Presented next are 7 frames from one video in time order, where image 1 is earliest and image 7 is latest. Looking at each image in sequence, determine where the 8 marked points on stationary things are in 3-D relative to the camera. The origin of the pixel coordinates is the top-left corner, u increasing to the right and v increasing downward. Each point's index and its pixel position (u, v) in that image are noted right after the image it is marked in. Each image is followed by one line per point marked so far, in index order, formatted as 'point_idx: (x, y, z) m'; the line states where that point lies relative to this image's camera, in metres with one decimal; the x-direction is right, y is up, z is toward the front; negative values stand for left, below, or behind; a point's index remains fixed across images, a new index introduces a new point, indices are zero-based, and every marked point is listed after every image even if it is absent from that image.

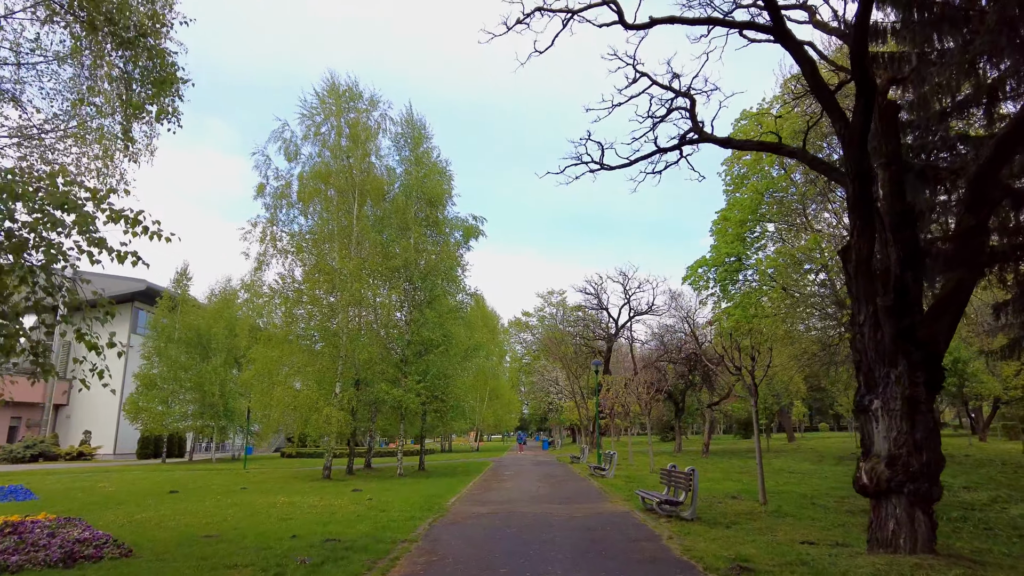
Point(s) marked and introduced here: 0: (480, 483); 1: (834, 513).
0: (-0.9, -5.6, +16.7) m
1: (+5.5, -3.8, +9.9) m
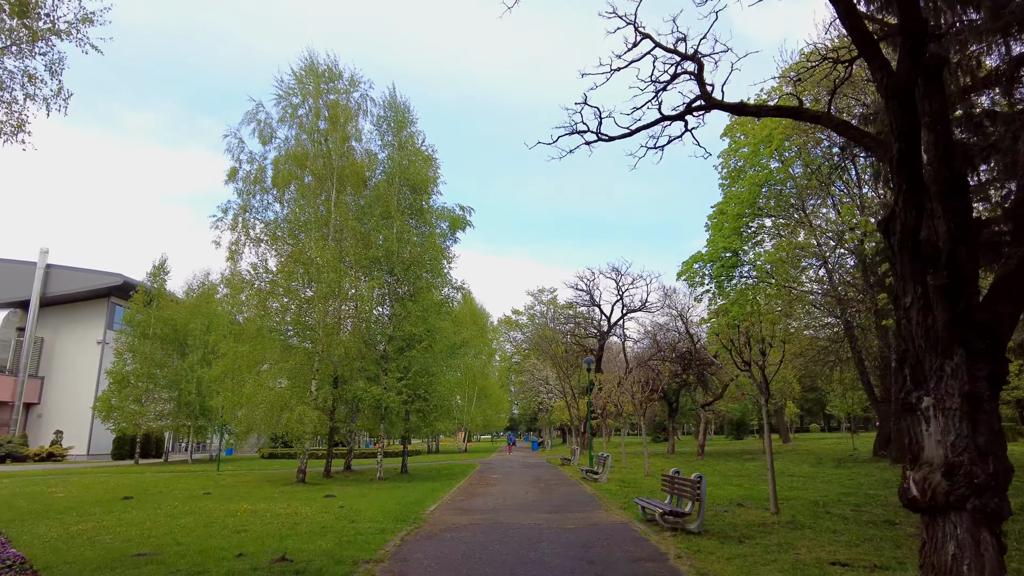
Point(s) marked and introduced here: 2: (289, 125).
0: (-1.3, -5.4, +15.6) m
1: (+5.3, -3.6, +8.9) m
2: (-7.5, +5.5, +19.5) m
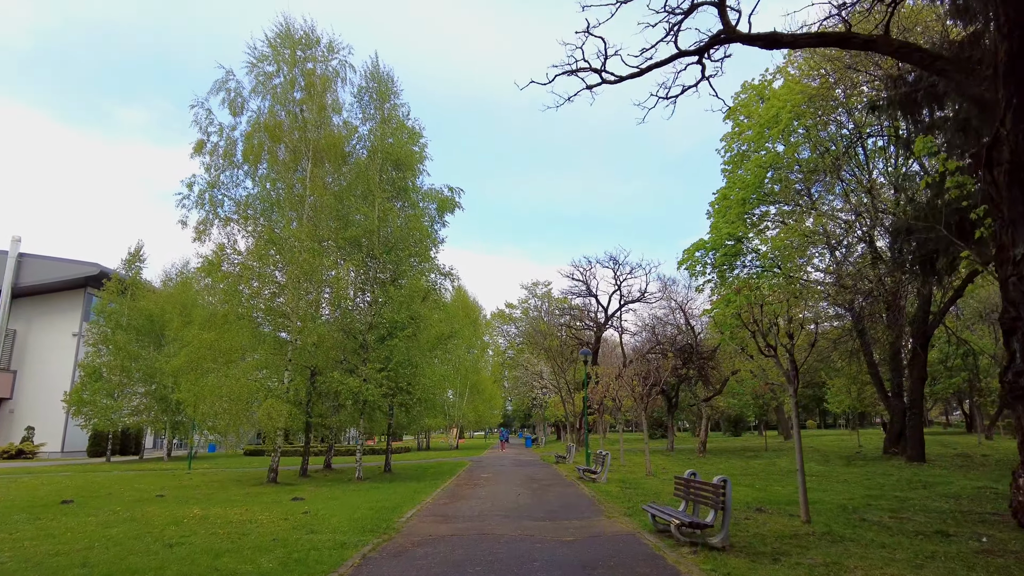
0: (-1.5, -4.9, +14.1) m
1: (+5.1, -3.2, +7.5) m
2: (-7.7, +5.9, +18.0) m
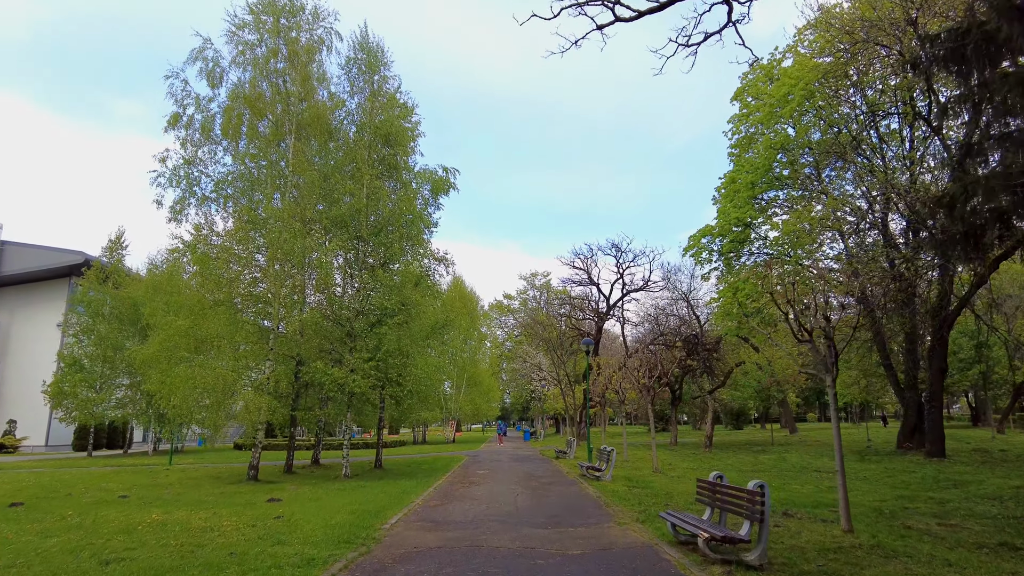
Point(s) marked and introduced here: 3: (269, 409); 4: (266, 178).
0: (-1.5, -4.5, +13.1) m
1: (+5.1, -2.9, +6.5) m
2: (-7.8, +6.4, +16.7) m
3: (-6.2, -3.1, +14.8) m
4: (-6.9, +3.1, +16.4) m
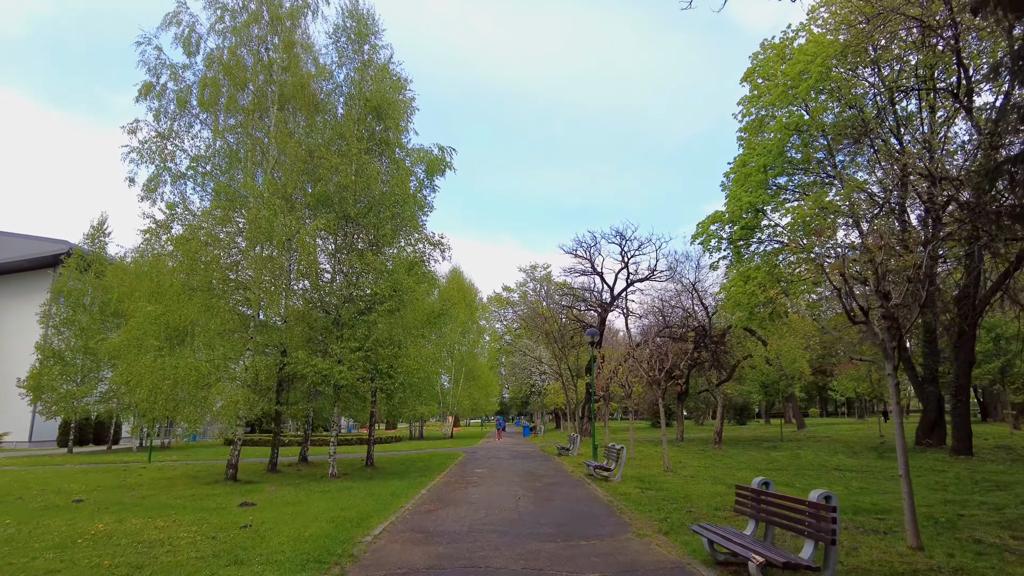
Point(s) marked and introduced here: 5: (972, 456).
0: (-1.5, -4.1, +11.9) m
1: (+5.1, -2.6, +5.3) m
2: (-7.8, +6.8, +15.5) m
3: (-6.2, -2.7, +13.6) m
4: (-6.9, +3.5, +15.2) m
5: (+14.9, -5.5, +19.0) m
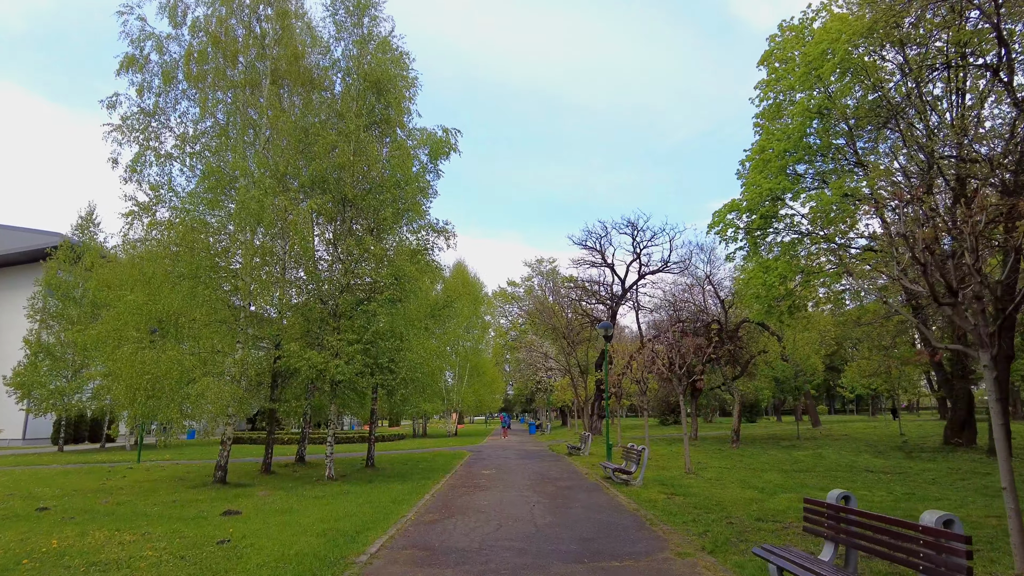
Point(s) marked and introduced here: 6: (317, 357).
0: (-1.3, -3.9, +10.9) m
1: (+5.3, -2.4, +4.2) m
2: (-7.5, +7.1, +14.4) m
3: (-5.9, -2.4, +12.6) m
4: (-6.7, +3.8, +14.2) m
5: (+15.2, -5.1, +17.8) m
6: (-4.3, -1.5, +12.9) m
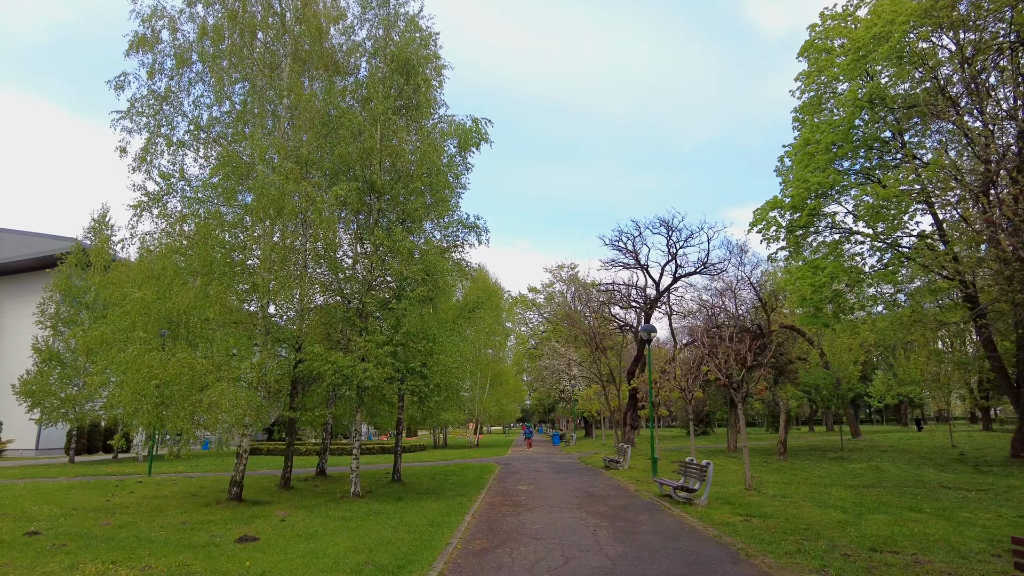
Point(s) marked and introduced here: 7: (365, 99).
0: (-0.4, -3.8, +9.6) m
1: (+6.0, -2.1, +2.8) m
2: (-6.6, +7.1, +13.4) m
3: (-5.0, -2.4, +11.4) m
4: (-5.8, +3.8, +13.1) m
5: (+16.2, -5.1, +16.2) m
6: (-3.4, -1.5, +11.7) m
7: (-3.5, +4.4, +13.6) m
